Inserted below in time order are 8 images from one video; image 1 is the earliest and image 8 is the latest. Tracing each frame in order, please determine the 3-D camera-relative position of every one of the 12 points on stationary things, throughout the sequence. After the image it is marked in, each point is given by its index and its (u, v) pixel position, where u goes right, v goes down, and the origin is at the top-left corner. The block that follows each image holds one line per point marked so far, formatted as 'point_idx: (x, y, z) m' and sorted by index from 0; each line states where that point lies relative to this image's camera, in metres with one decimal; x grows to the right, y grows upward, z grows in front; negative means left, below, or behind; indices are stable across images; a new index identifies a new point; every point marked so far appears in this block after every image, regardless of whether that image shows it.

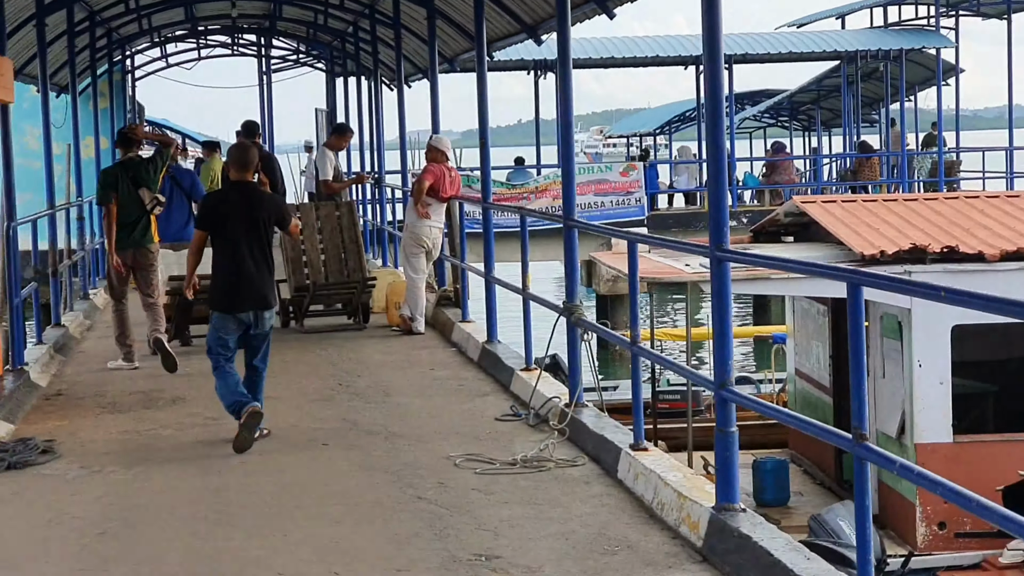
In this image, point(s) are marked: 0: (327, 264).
0: (-1.2, +0.2, +11.9) m
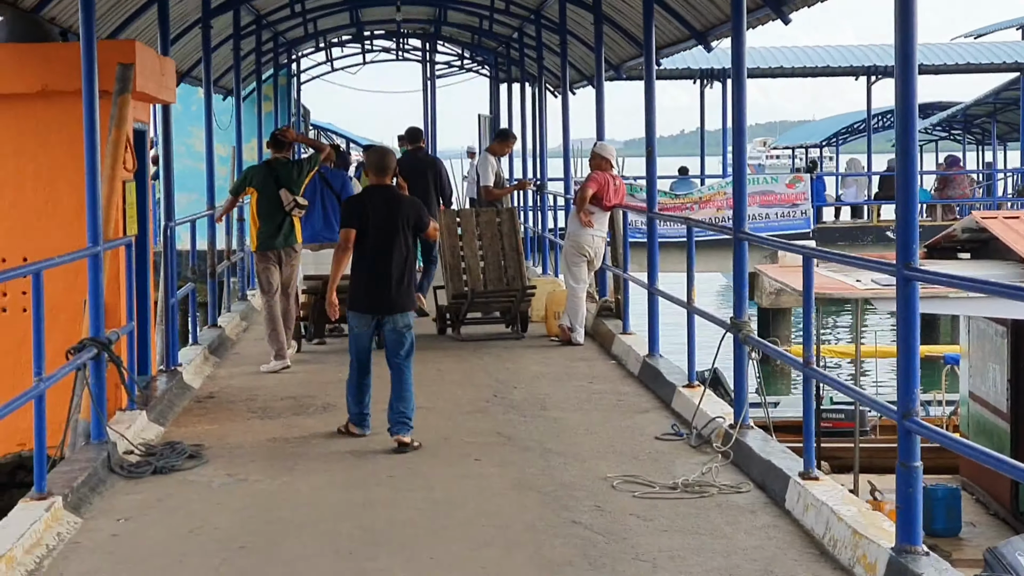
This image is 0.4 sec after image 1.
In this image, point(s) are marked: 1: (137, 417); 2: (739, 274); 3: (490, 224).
0: (-0.2, +0.1, +11.7) m
1: (-1.6, -0.5, +7.6) m
2: (+0.9, +0.1, +7.2) m
3: (-0.2, +0.4, +11.9) m
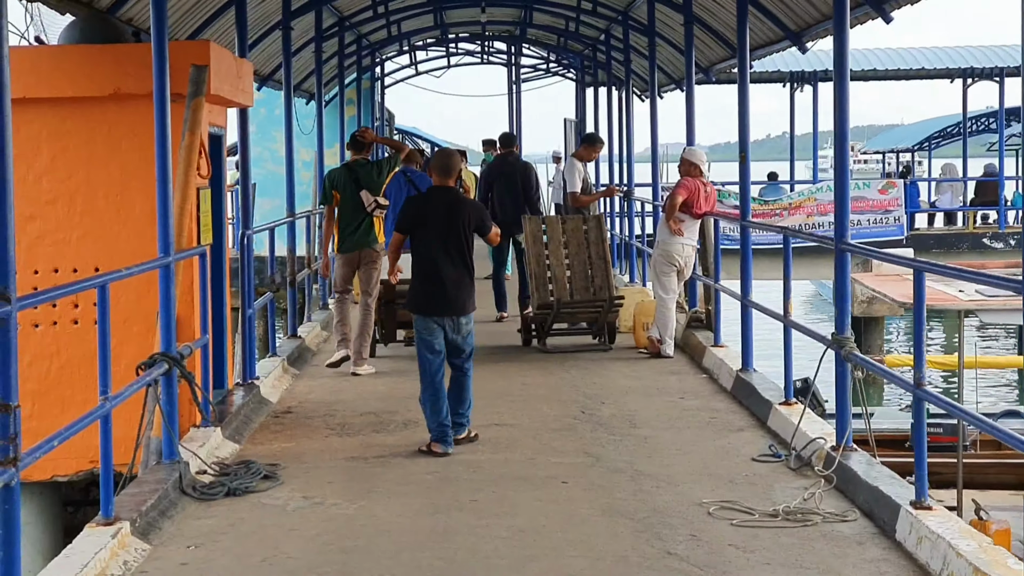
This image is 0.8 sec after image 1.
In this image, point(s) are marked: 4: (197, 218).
0: (+0.4, +0.1, +11.3) m
1: (-1.2, -0.6, +7.3) m
2: (+1.2, 0.0, +6.8) m
3: (+0.4, +0.4, +11.6) m
4: (-1.3, +0.3, +7.7) m
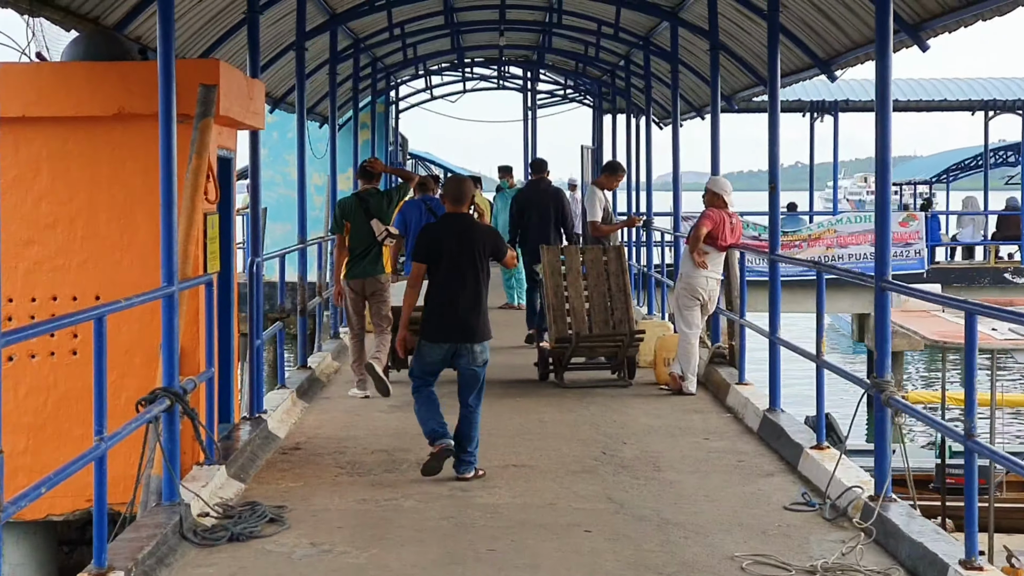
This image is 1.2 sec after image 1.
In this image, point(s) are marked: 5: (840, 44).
0: (+0.5, -0.1, +11.0) m
1: (-1.1, -0.7, +7.0) m
2: (+1.3, -0.1, +6.4) m
3: (+0.5, +0.2, +11.2) m
4: (-1.3, +0.2, +7.4) m
5: (+2.0, +1.5, +11.2) m
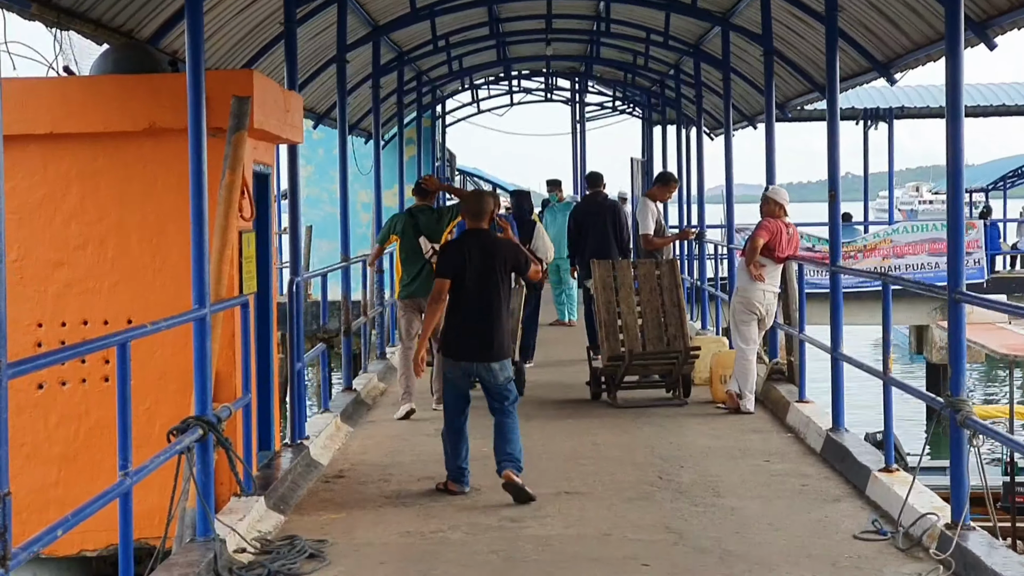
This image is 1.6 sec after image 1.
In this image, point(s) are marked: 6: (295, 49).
0: (+0.8, -0.2, +10.6) m
1: (-1.0, -0.8, +6.6) m
2: (+1.5, -0.2, +6.0) m
3: (+0.8, +0.1, +10.9) m
4: (-1.1, +0.1, +7.1) m
5: (+2.3, +1.5, +10.8) m
6: (-1.1, +1.2, +9.3) m
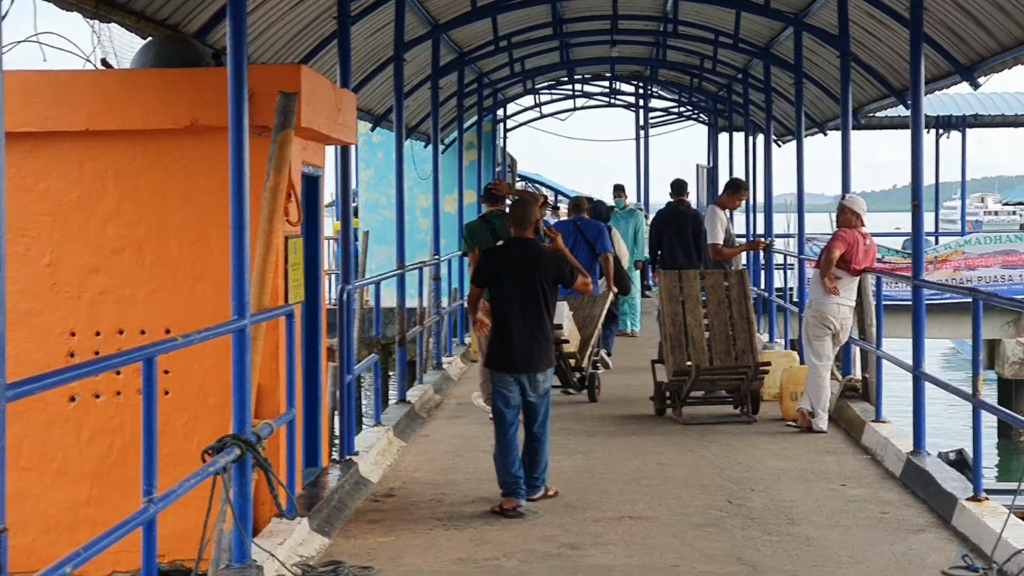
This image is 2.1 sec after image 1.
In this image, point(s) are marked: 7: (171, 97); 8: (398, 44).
0: (+1.1, -0.3, +10.1) m
1: (-0.7, -0.8, +6.2) m
2: (+1.7, -0.2, +5.5) m
3: (+1.2, 0.0, +10.4) m
4: (-0.8, +0.1, +6.7) m
5: (+2.7, +1.4, +10.3) m
6: (-0.8, +1.2, +8.9) m
7: (-1.2, +0.7, +6.3) m
8: (-0.7, +1.5, +11.3) m
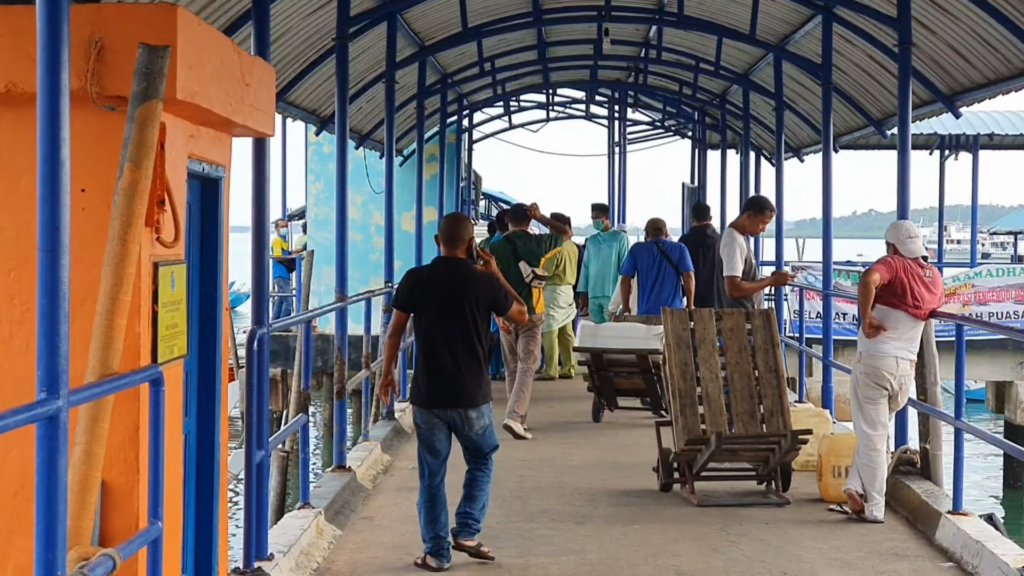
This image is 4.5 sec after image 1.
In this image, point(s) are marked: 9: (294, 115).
0: (+1.0, -0.5, +8.0) m
1: (-0.8, -0.9, +4.1) m
2: (+1.6, -0.4, +3.4) m
3: (+1.0, -0.2, +8.3) m
4: (-0.9, -0.1, +4.5) m
5: (+2.6, +1.1, +8.2) m
6: (-0.9, +1.0, +6.7) m
7: (-1.2, +0.5, +4.1) m
8: (-0.8, +1.3, +9.2) m
9: (-1.5, +1.2, +12.0) m
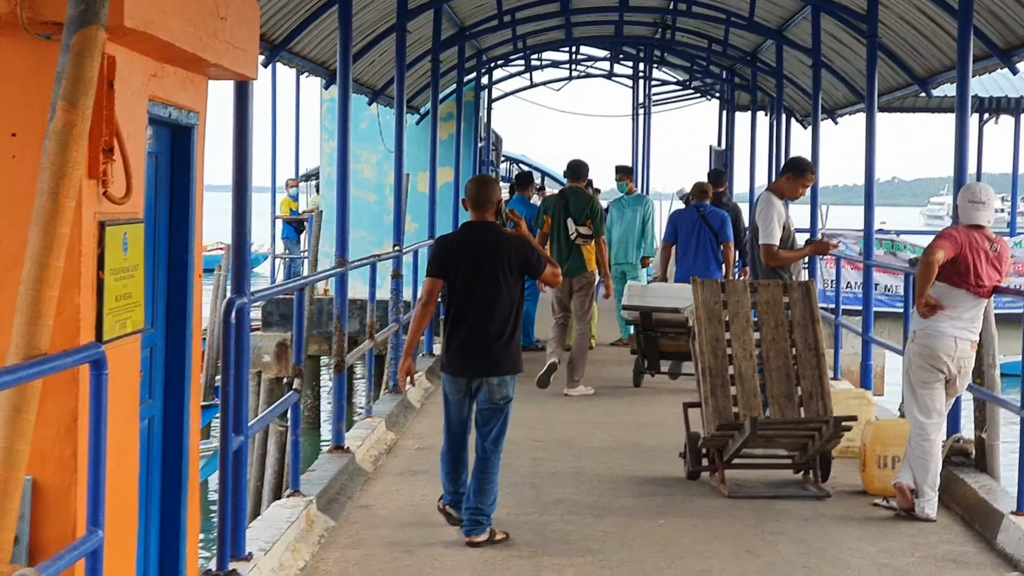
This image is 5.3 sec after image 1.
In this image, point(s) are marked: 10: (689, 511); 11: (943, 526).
0: (+1.0, -0.4, +7.3) m
1: (-0.8, -0.9, +3.4) m
2: (+1.6, -0.4, +2.7) m
3: (+1.1, -0.1, +7.5) m
4: (-0.9, 0.0, +3.8) m
5: (+2.7, +1.2, +7.5) m
6: (-0.8, +1.2, +6.0) m
7: (-1.2, +0.6, +3.4) m
8: (-0.7, +1.5, +8.4) m
9: (-1.3, +1.4, +11.2) m
10: (+0.7, -0.8, +6.9) m
11: (+1.6, -0.9, +6.7) m
